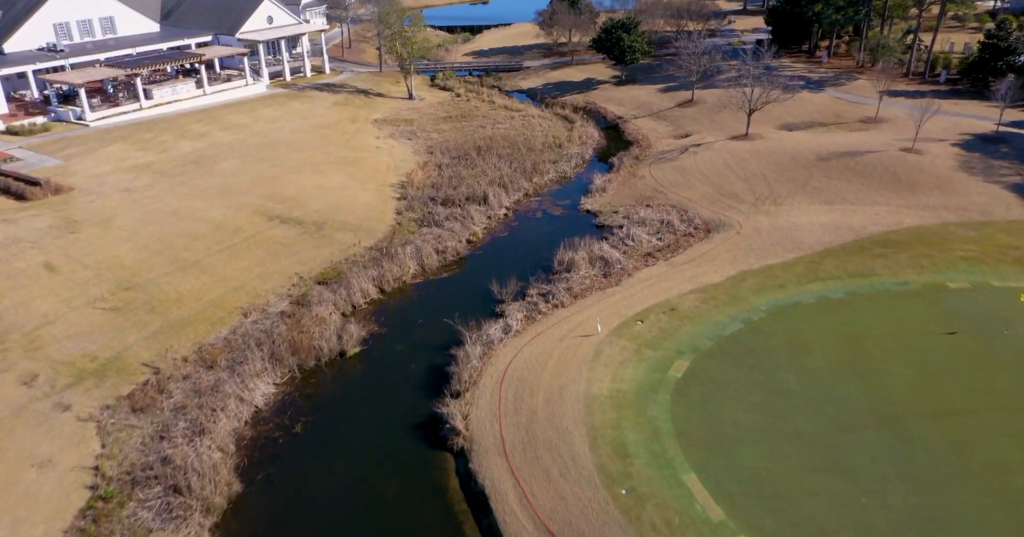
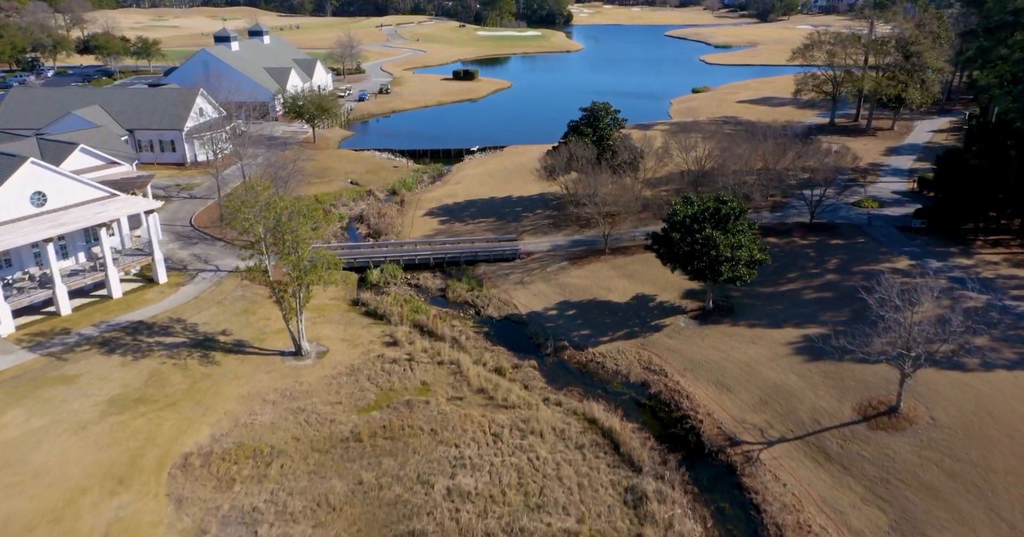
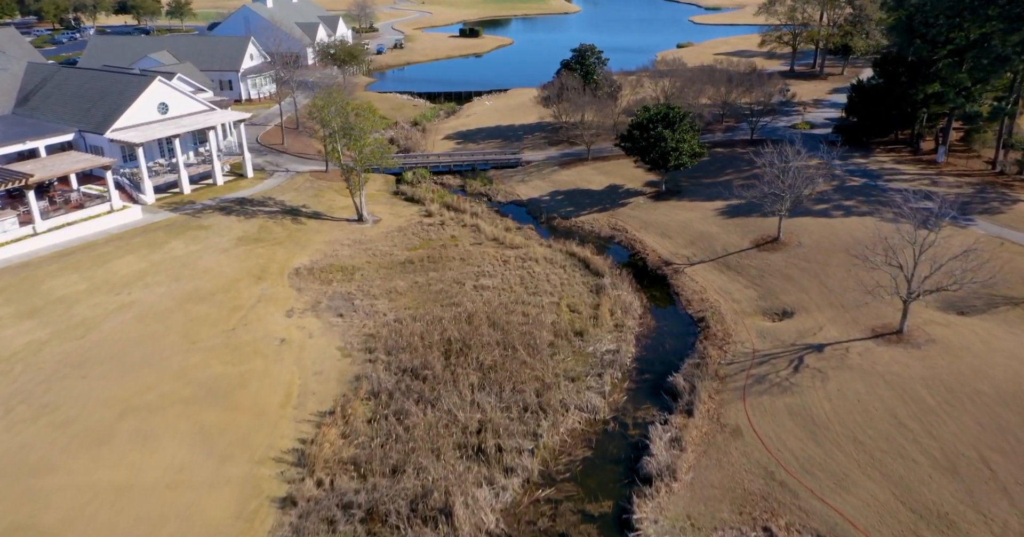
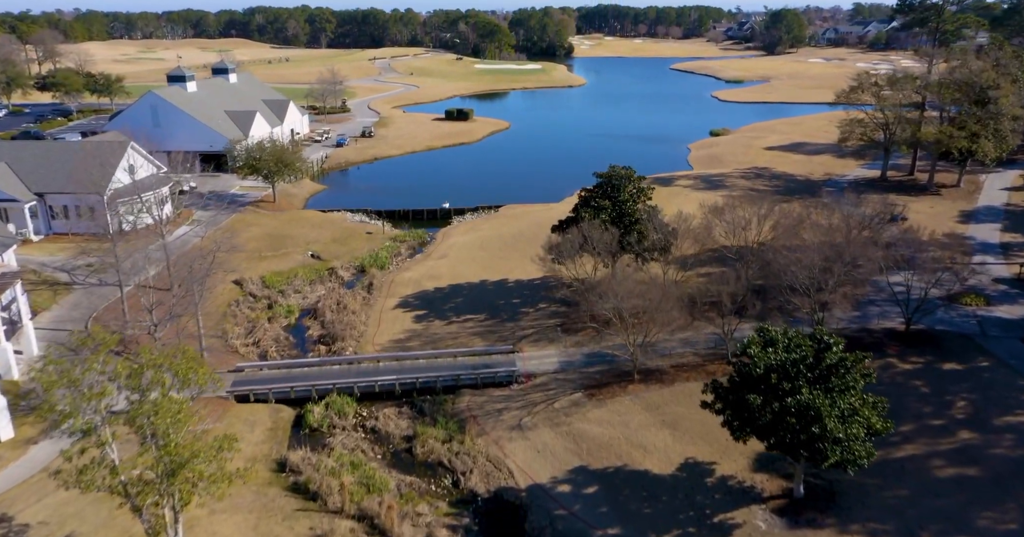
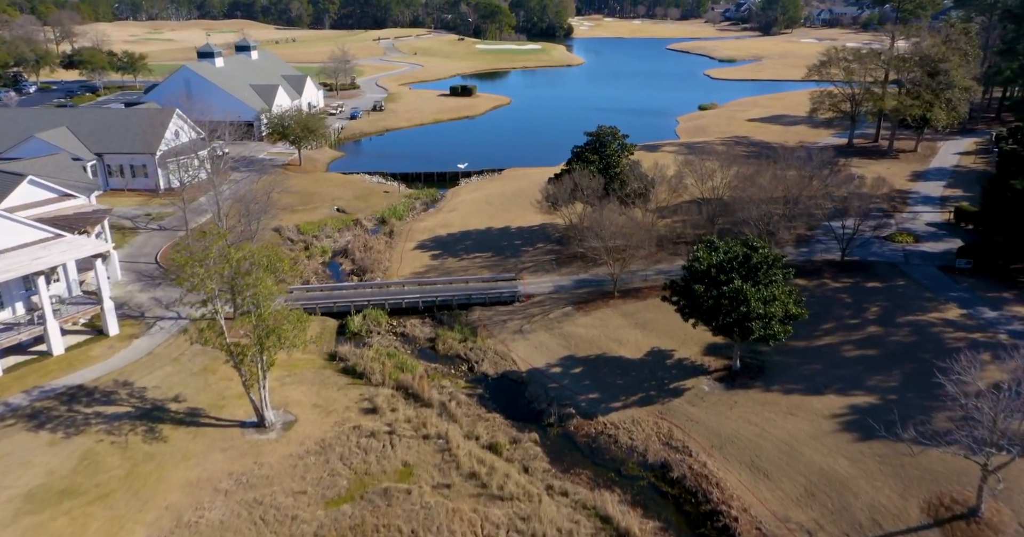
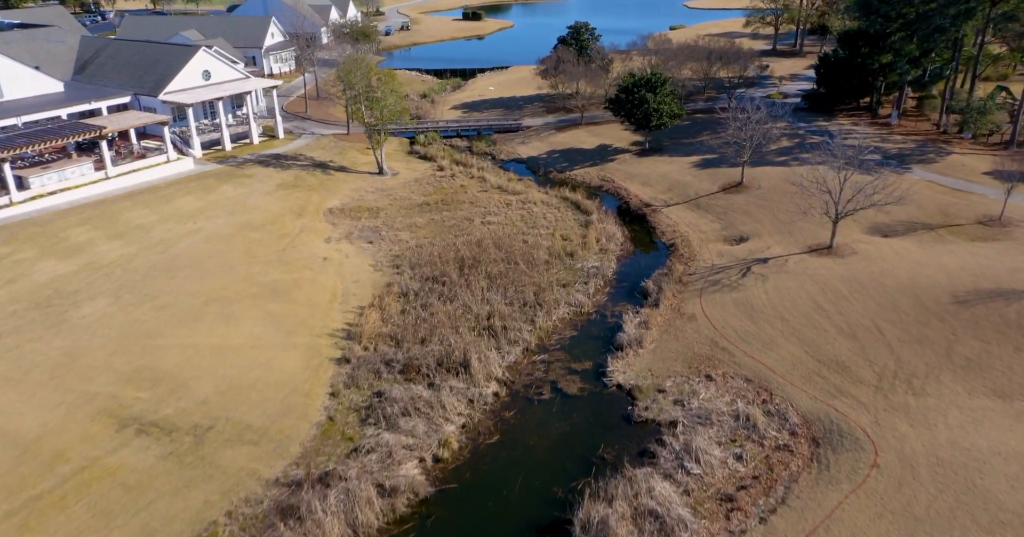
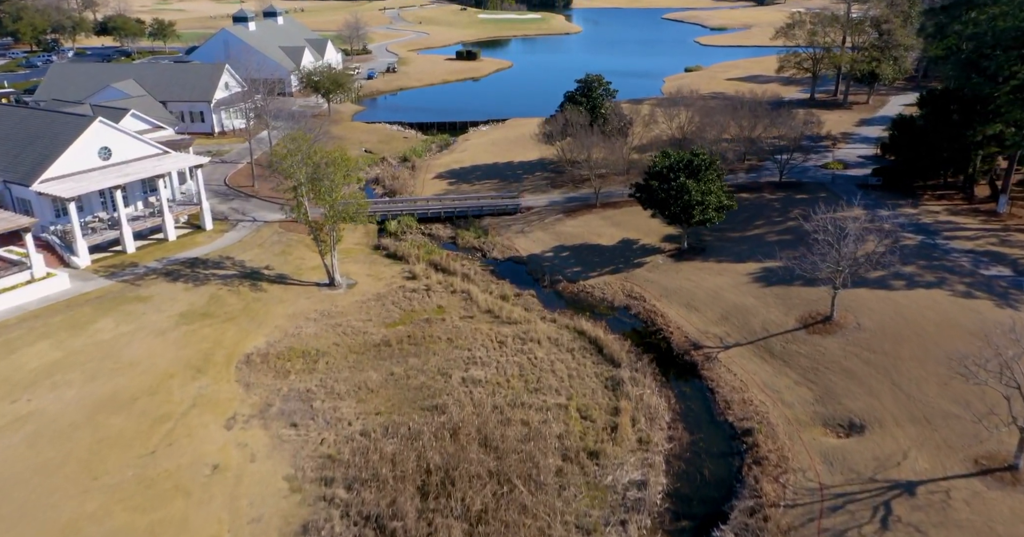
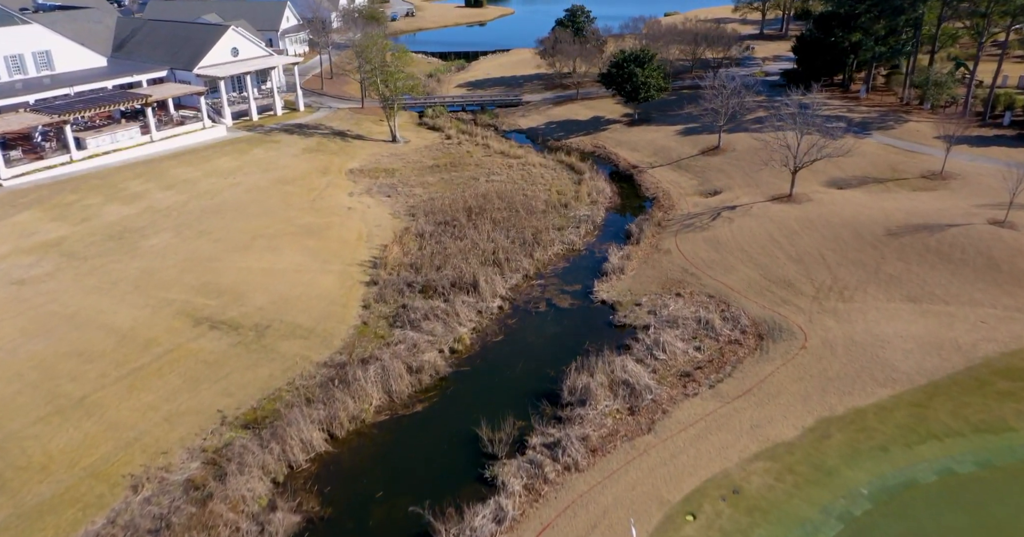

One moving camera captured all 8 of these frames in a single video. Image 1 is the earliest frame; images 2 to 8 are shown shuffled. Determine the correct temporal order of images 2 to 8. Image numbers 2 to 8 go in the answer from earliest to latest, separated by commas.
8, 6, 3, 7, 2, 5, 4
